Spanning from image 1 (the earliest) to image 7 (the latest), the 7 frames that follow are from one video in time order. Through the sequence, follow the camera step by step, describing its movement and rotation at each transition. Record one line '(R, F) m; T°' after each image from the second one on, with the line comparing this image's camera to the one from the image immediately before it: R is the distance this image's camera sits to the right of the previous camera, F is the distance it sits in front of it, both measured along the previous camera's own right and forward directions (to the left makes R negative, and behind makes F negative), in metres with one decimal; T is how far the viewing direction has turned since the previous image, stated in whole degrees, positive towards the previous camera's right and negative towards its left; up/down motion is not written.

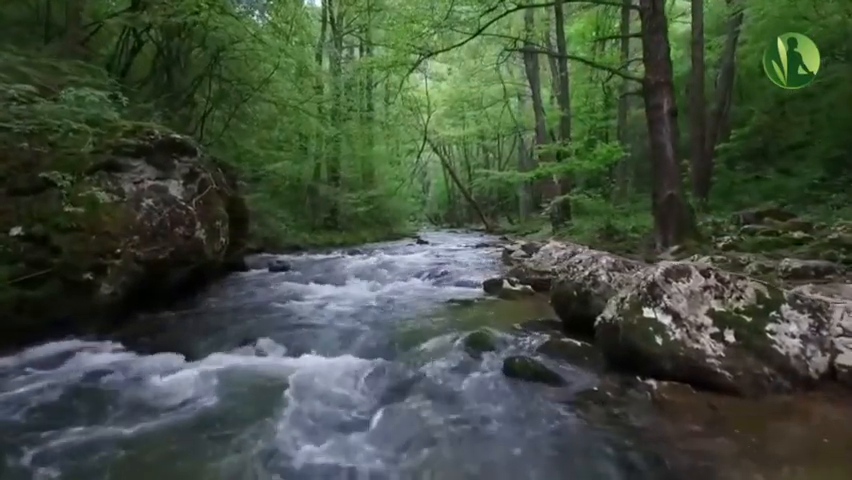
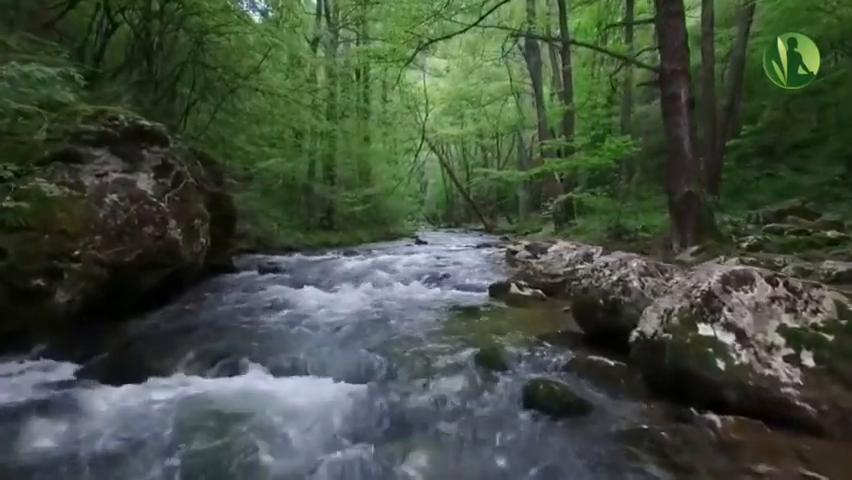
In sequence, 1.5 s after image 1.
(0.0, +0.8) m; 0°
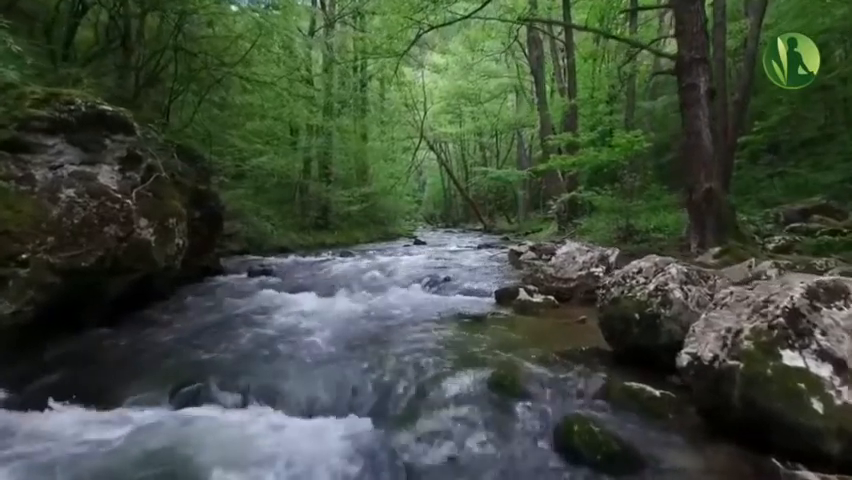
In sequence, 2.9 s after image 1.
(0.0, +0.7) m; 0°
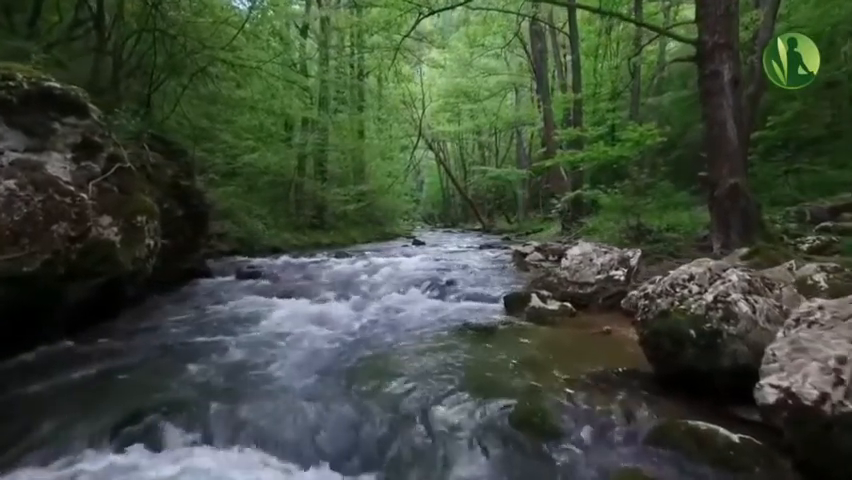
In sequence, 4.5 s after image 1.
(-0.1, +0.8) m; 0°
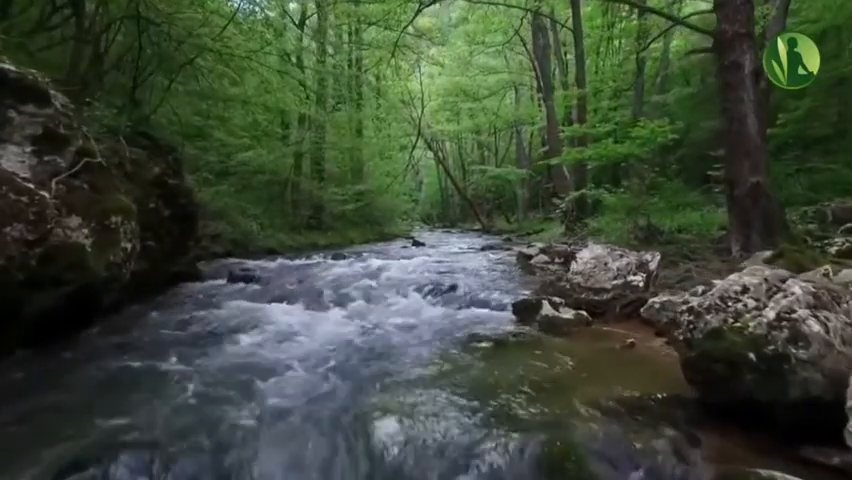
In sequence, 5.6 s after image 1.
(-0.1, +0.5) m; 0°
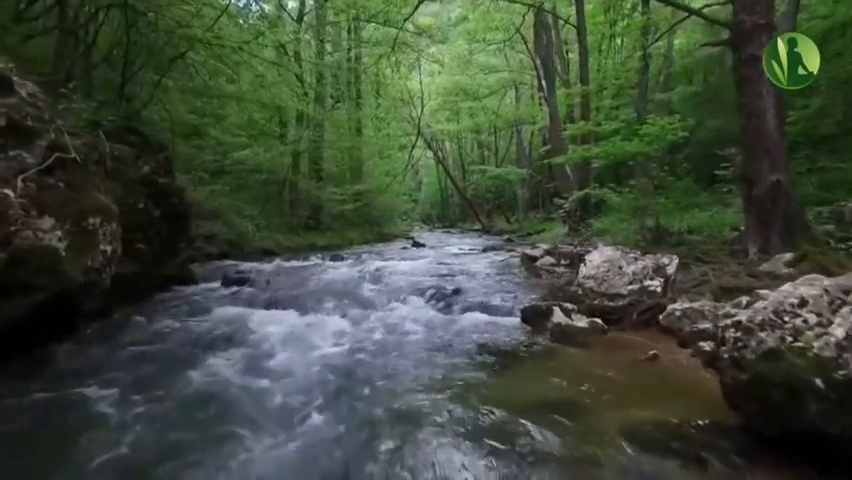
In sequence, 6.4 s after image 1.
(-0.1, +0.4) m; 0°
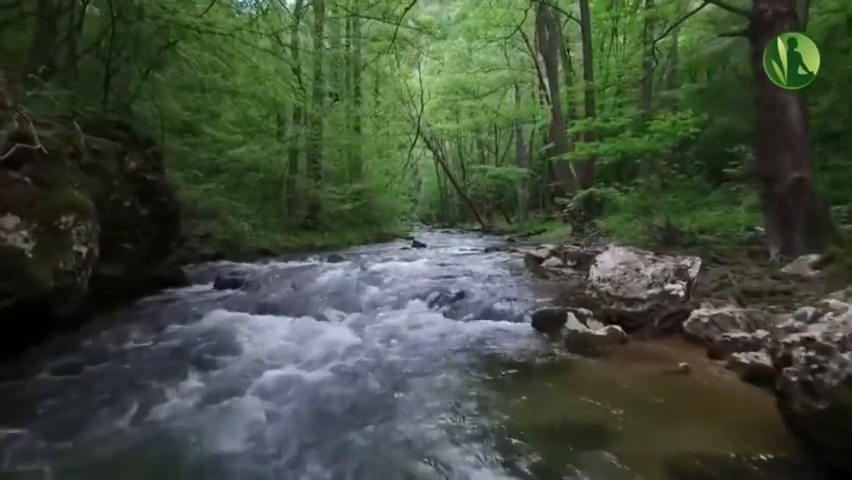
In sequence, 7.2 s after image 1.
(-0.1, +0.5) m; 0°
